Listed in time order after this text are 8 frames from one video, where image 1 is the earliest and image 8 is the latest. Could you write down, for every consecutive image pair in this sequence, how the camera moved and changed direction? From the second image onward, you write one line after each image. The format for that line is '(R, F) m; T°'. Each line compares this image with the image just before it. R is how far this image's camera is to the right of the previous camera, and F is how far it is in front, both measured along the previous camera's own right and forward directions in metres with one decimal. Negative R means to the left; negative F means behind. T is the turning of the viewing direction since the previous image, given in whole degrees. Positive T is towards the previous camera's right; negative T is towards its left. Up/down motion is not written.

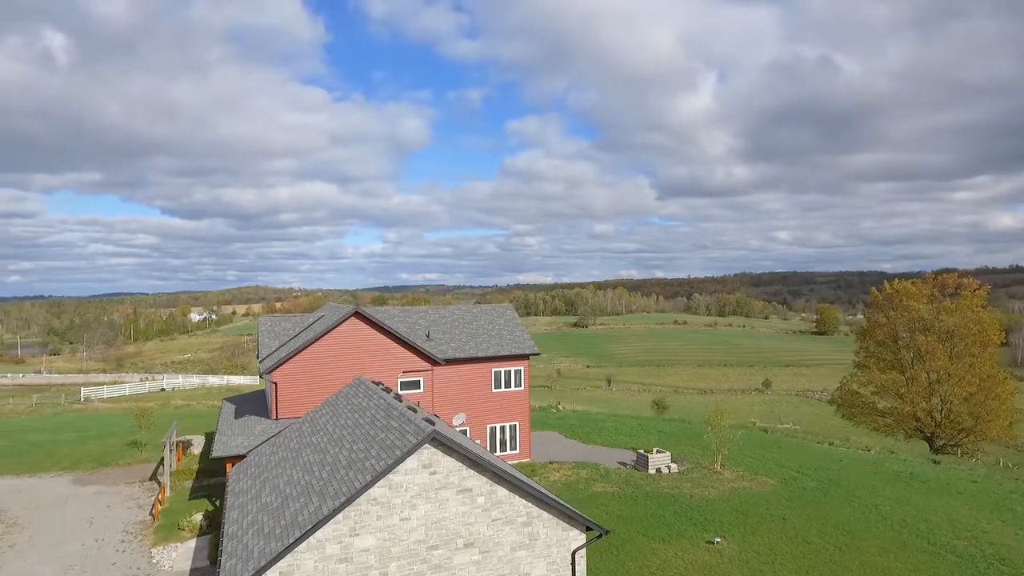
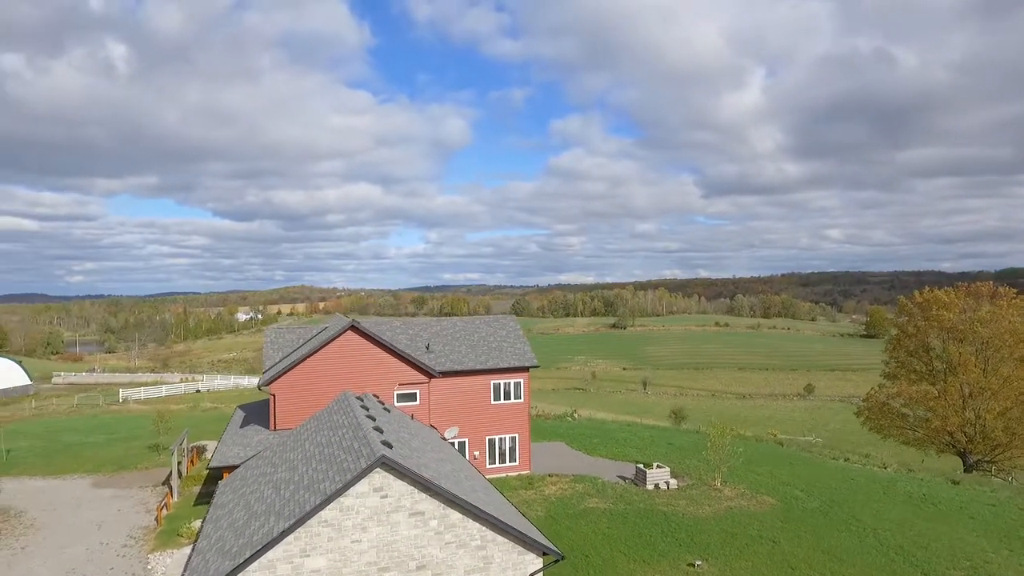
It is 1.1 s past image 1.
(+1.6, -0.1) m; -4°
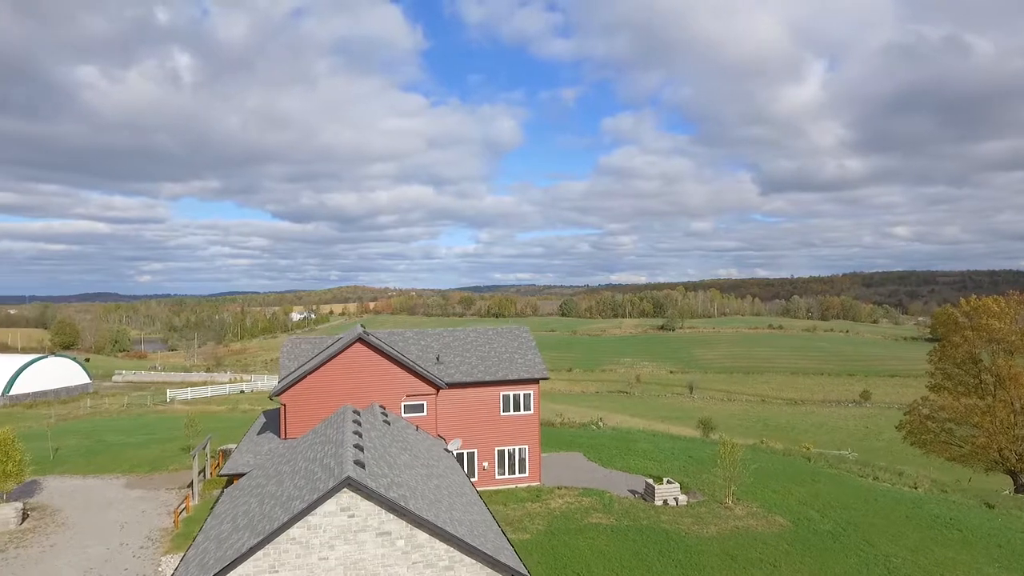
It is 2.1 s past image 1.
(+1.6, -0.1) m; -4°
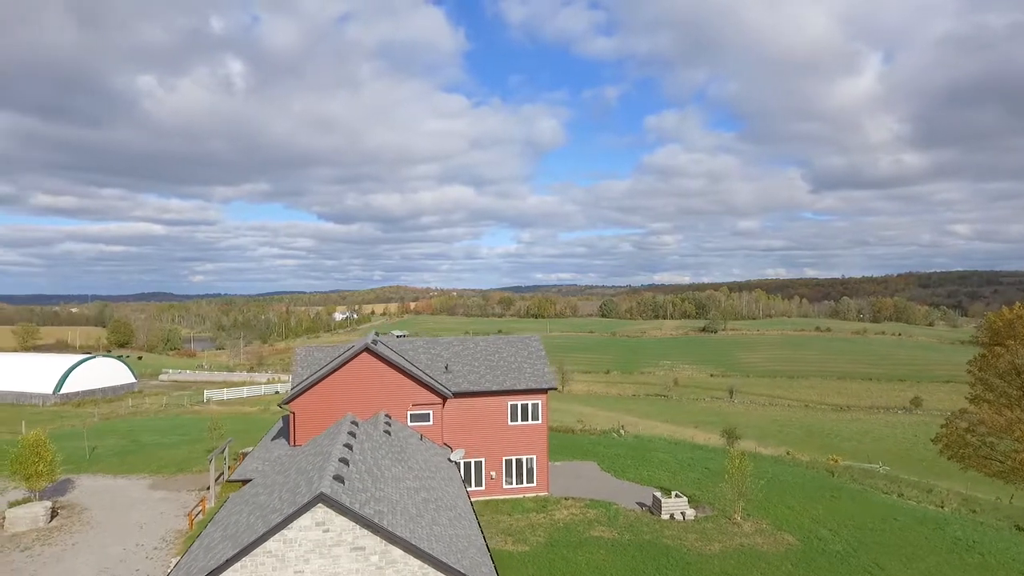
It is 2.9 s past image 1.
(+1.3, 0.0) m; -4°
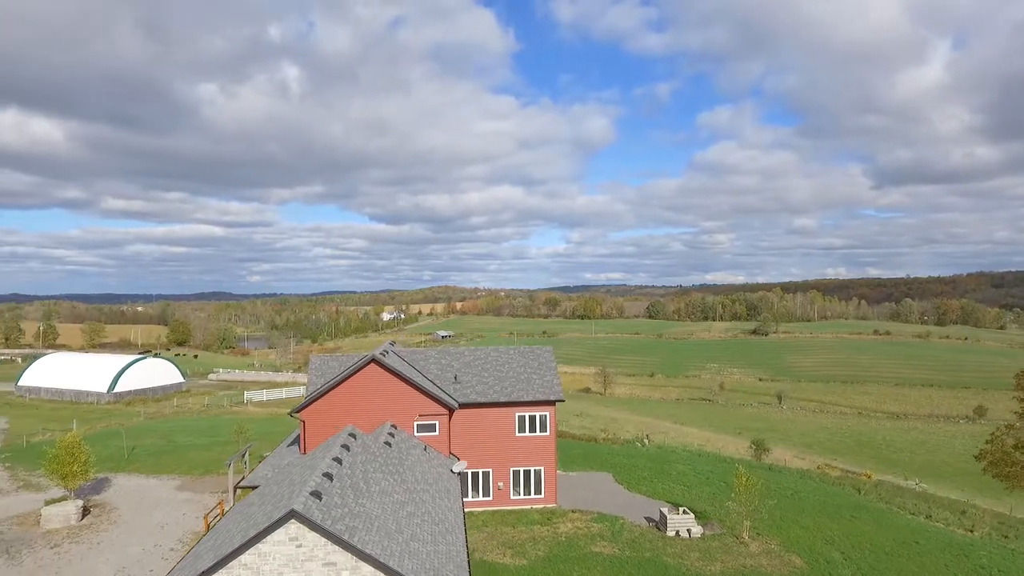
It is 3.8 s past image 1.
(+1.6, -0.1) m; -4°
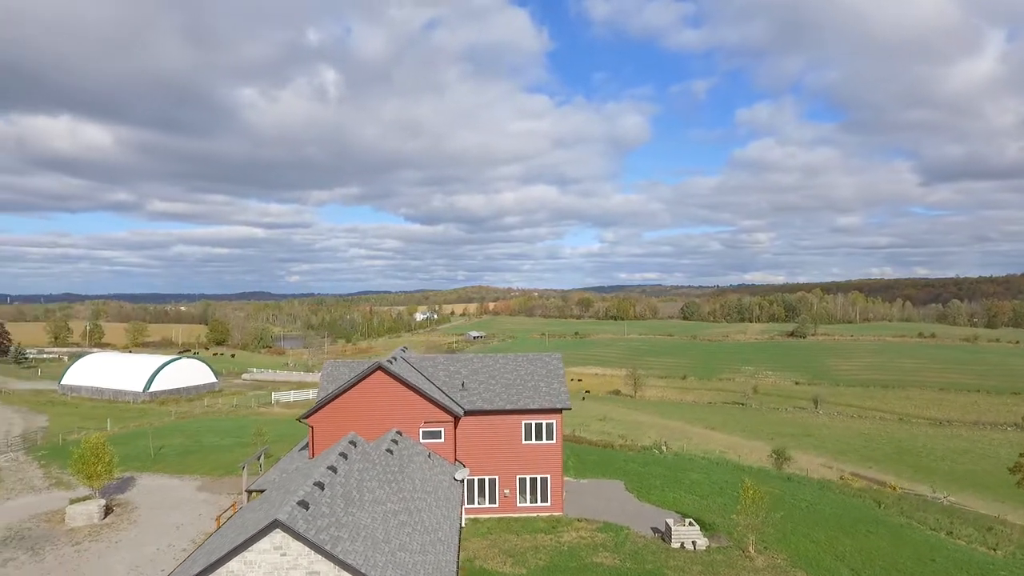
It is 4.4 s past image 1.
(+1.1, -0.1) m; -3°
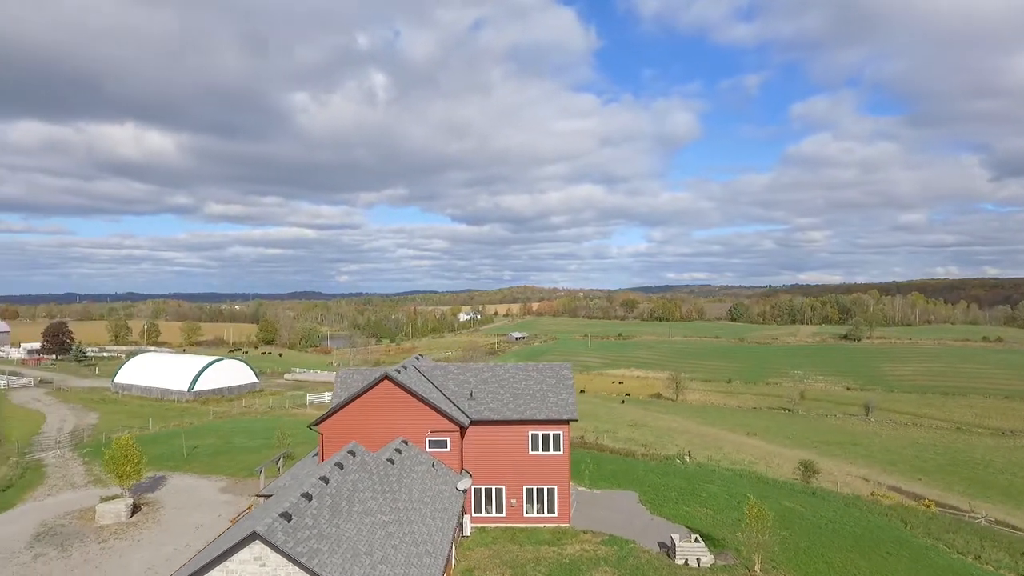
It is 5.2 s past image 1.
(+1.5, -0.1) m; -4°
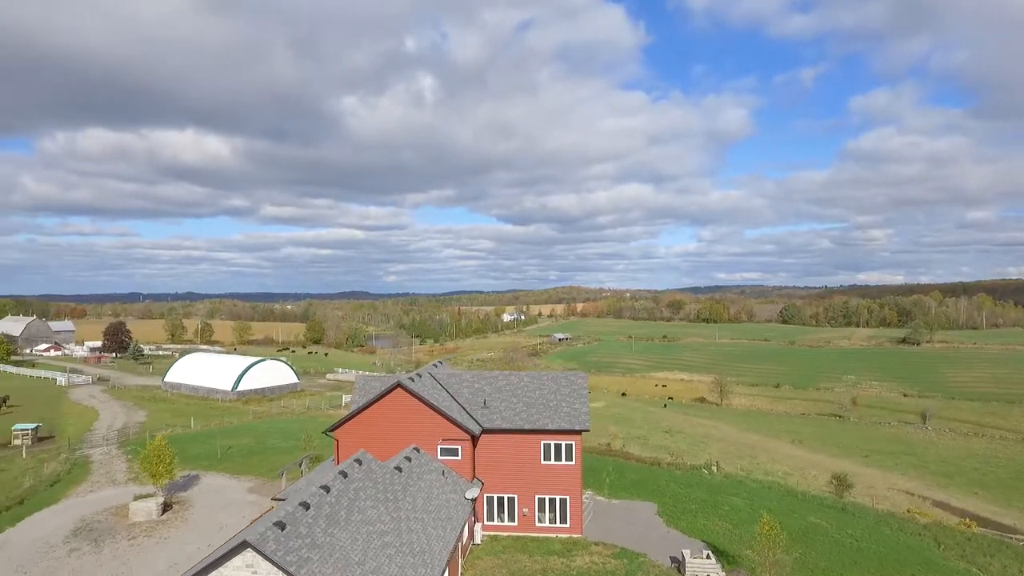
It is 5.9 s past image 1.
(+1.3, 0.0) m; -4°
